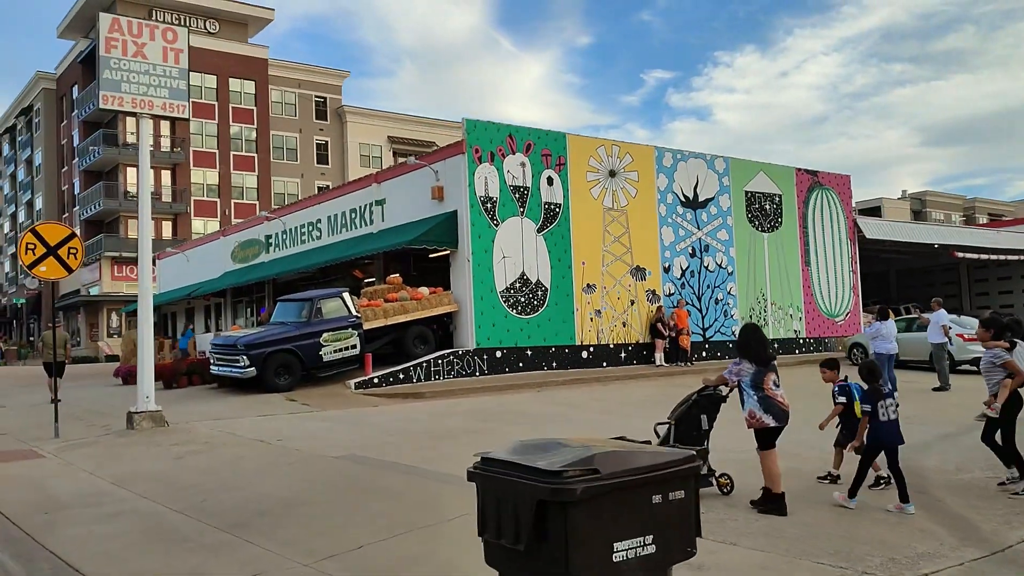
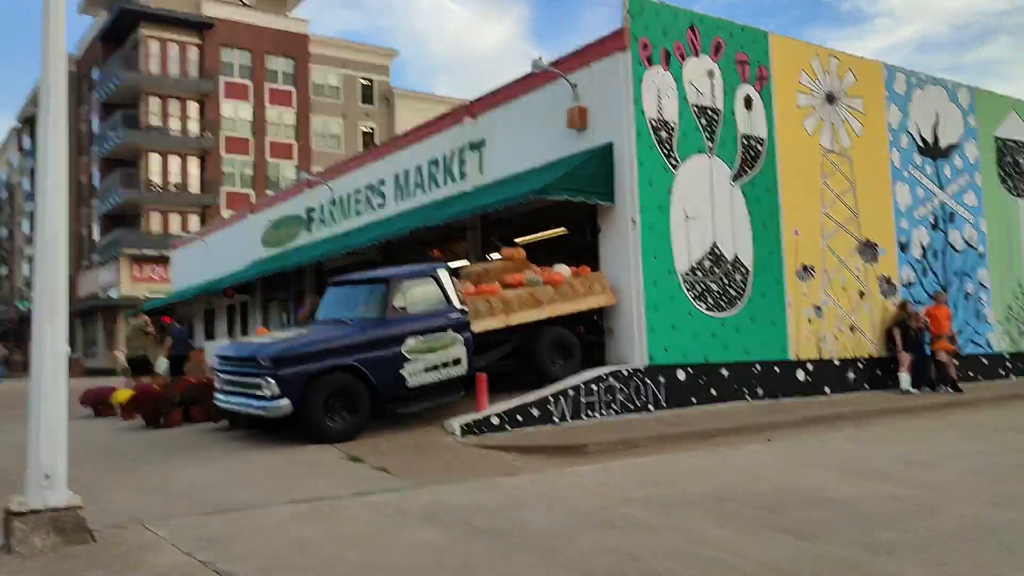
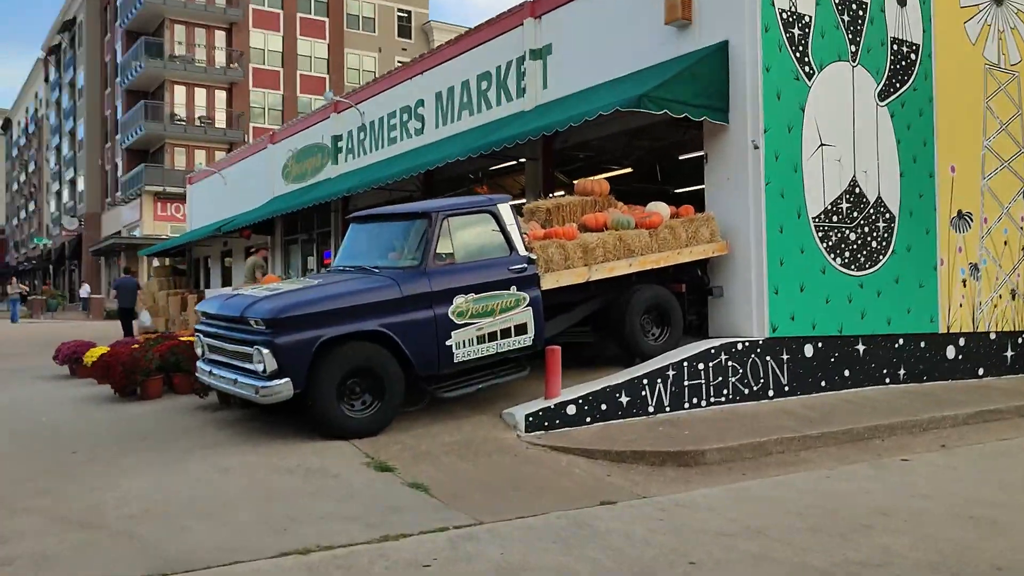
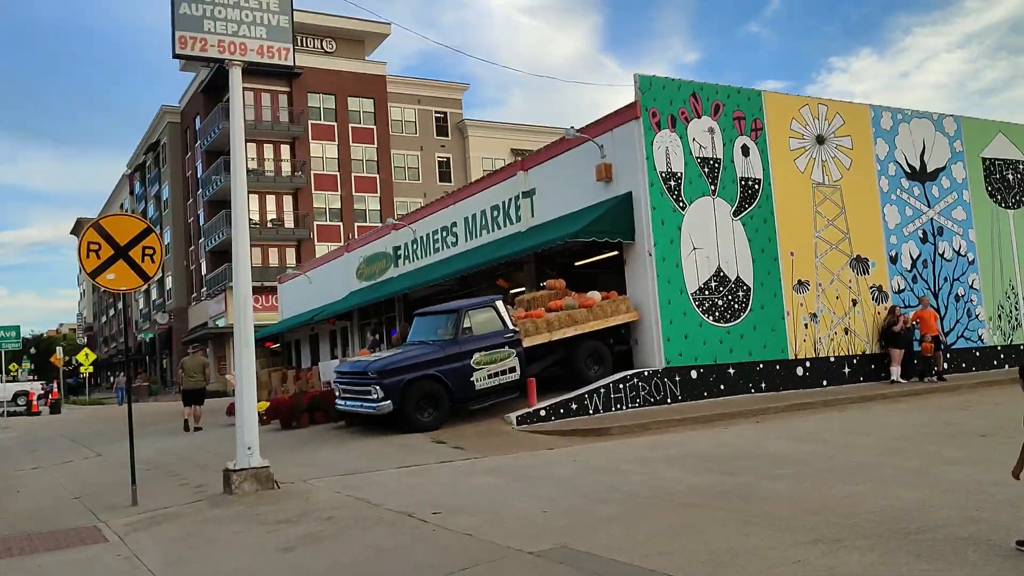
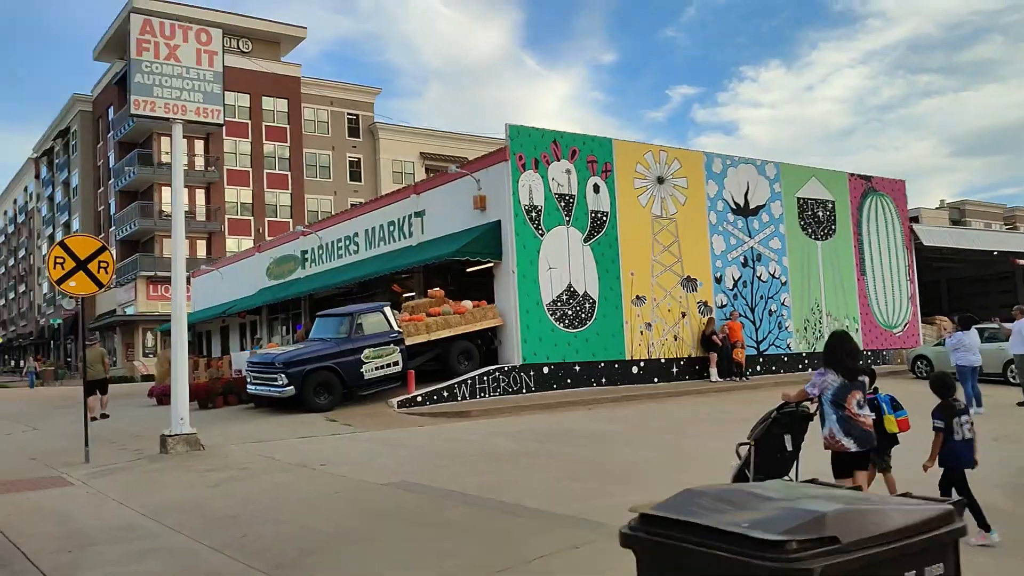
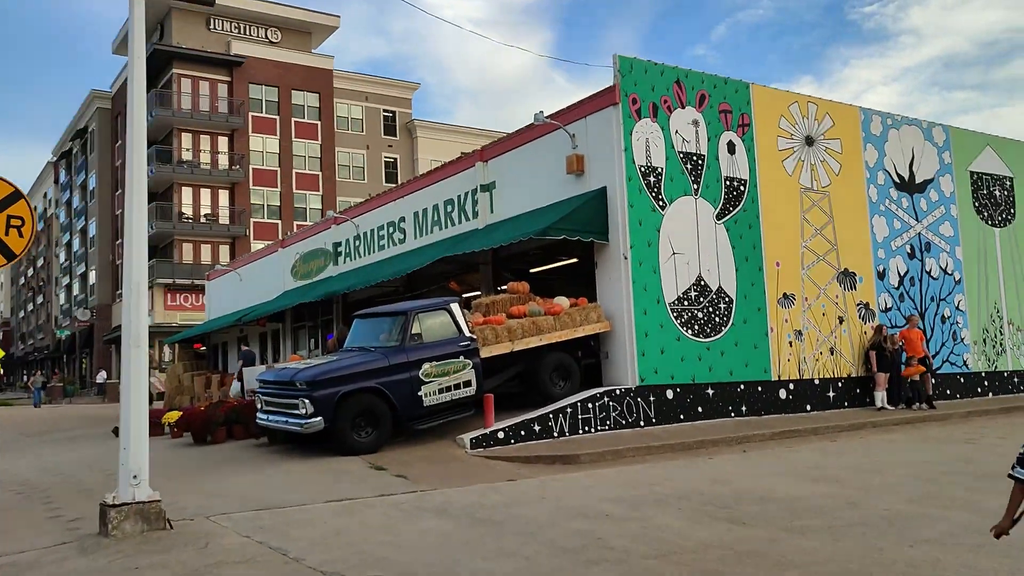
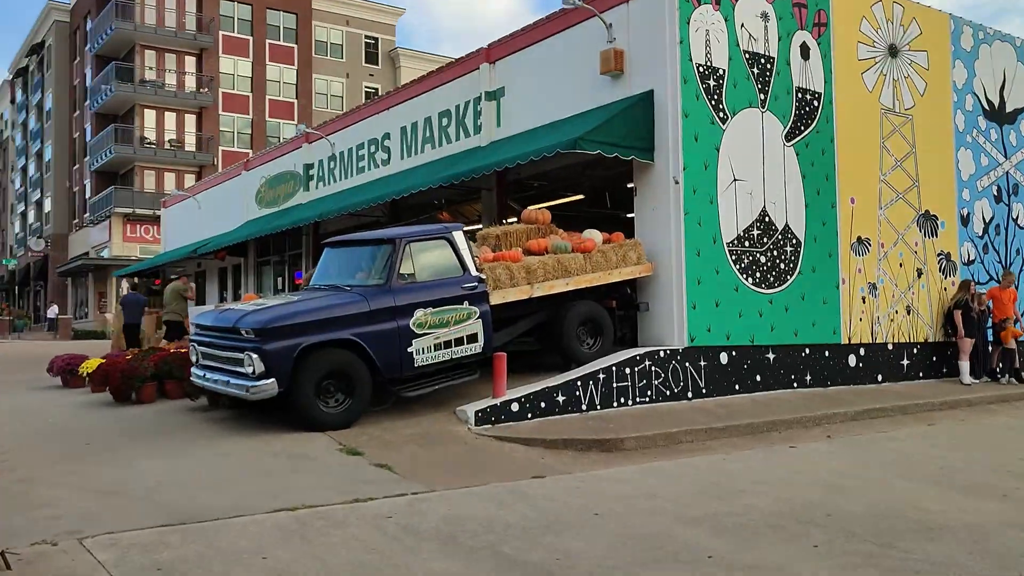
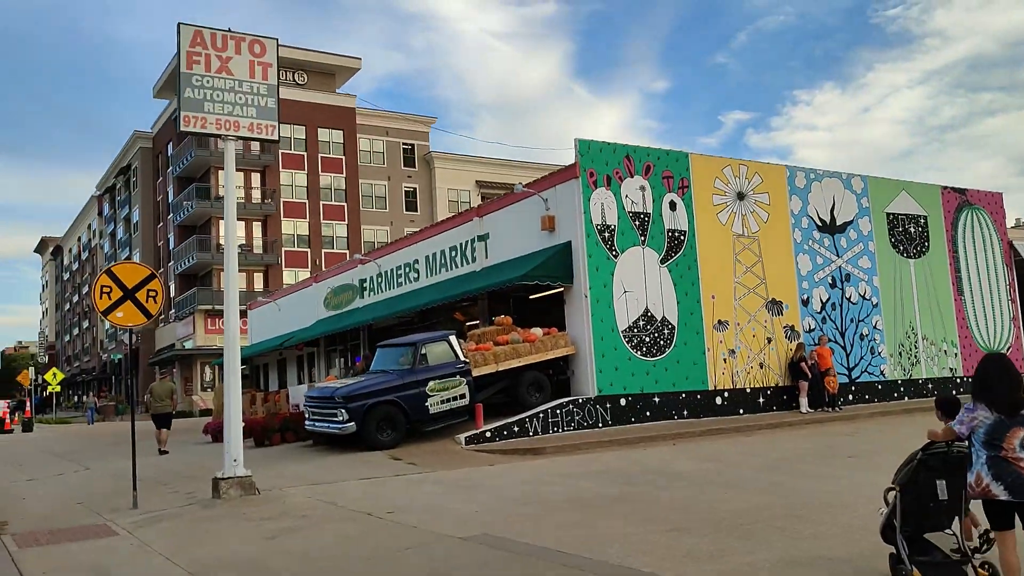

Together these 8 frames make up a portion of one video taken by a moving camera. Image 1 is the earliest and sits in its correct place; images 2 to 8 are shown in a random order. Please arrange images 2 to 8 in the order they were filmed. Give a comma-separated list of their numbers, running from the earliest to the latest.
5, 8, 4, 6, 2, 7, 3
